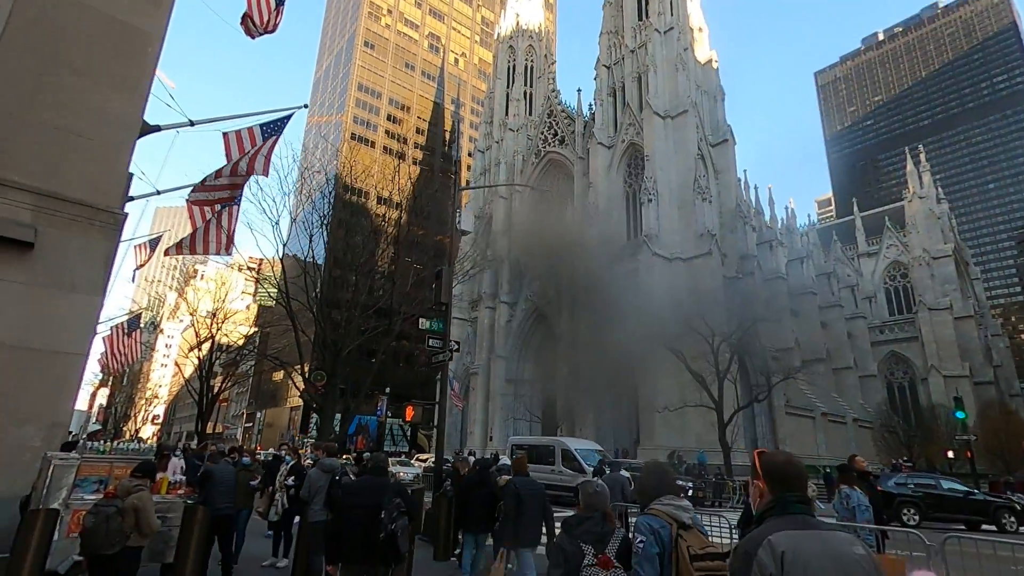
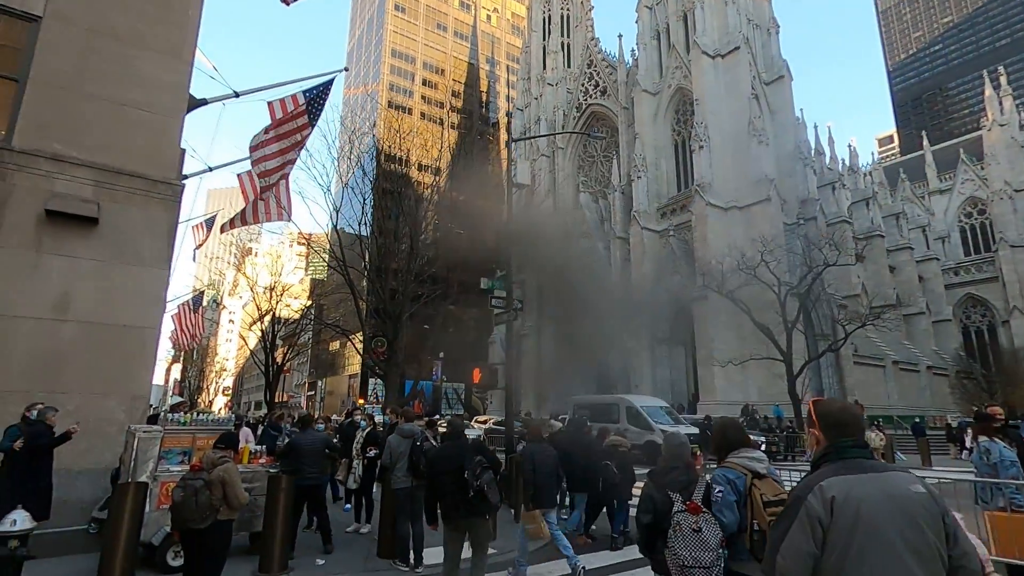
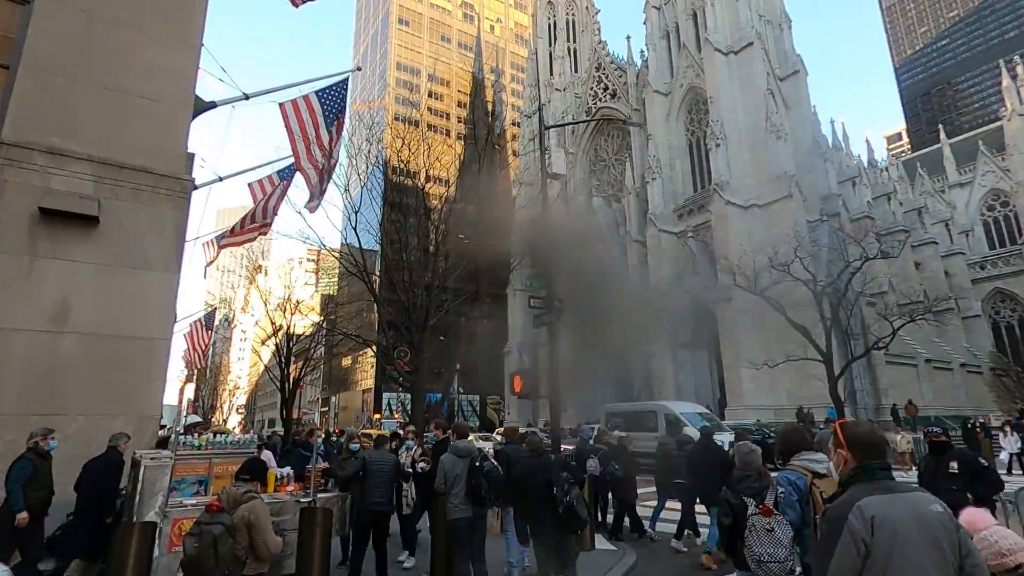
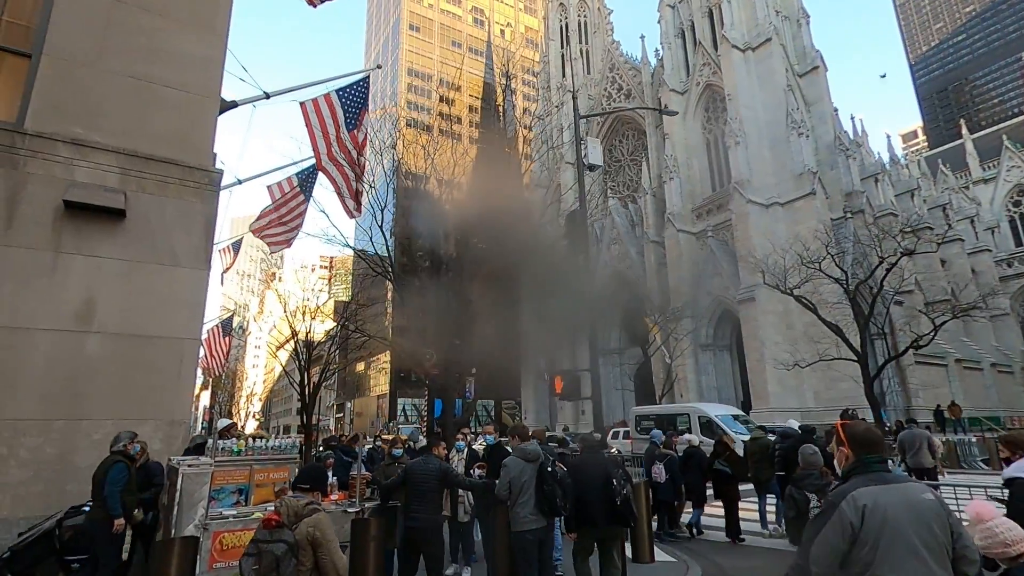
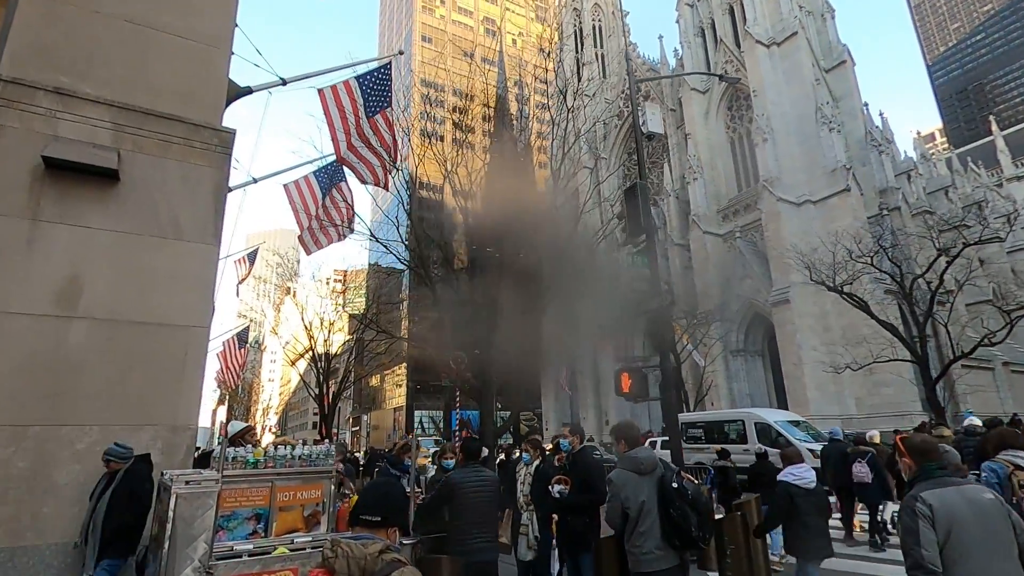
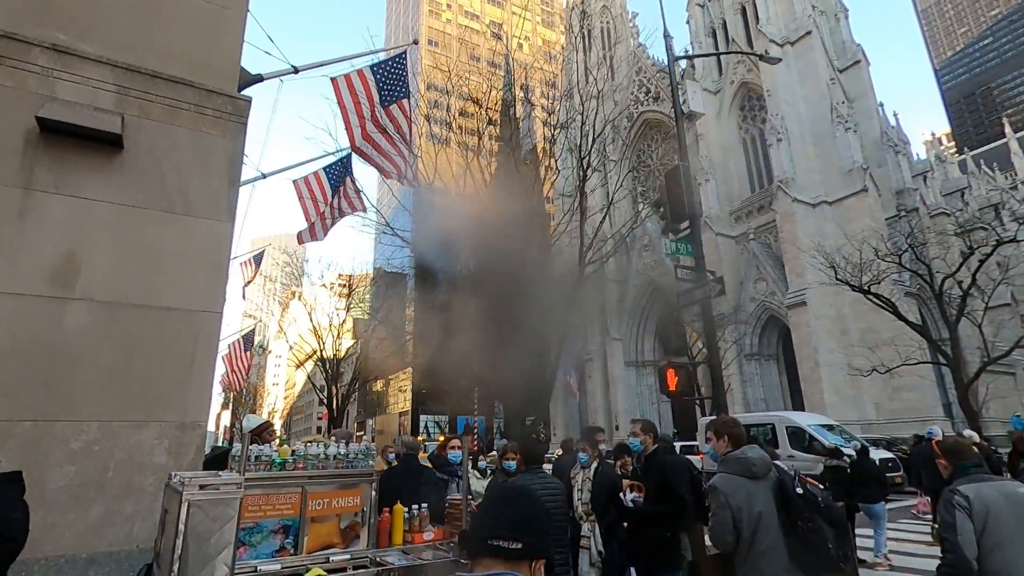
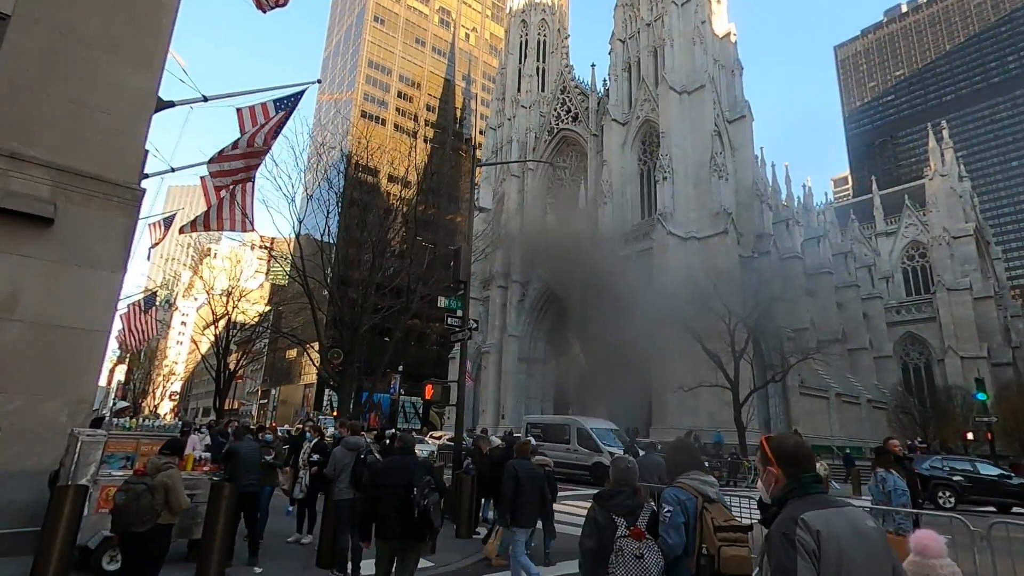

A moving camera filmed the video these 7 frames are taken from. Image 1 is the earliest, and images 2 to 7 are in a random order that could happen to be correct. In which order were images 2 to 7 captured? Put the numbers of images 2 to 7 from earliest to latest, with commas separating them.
7, 2, 3, 4, 5, 6
